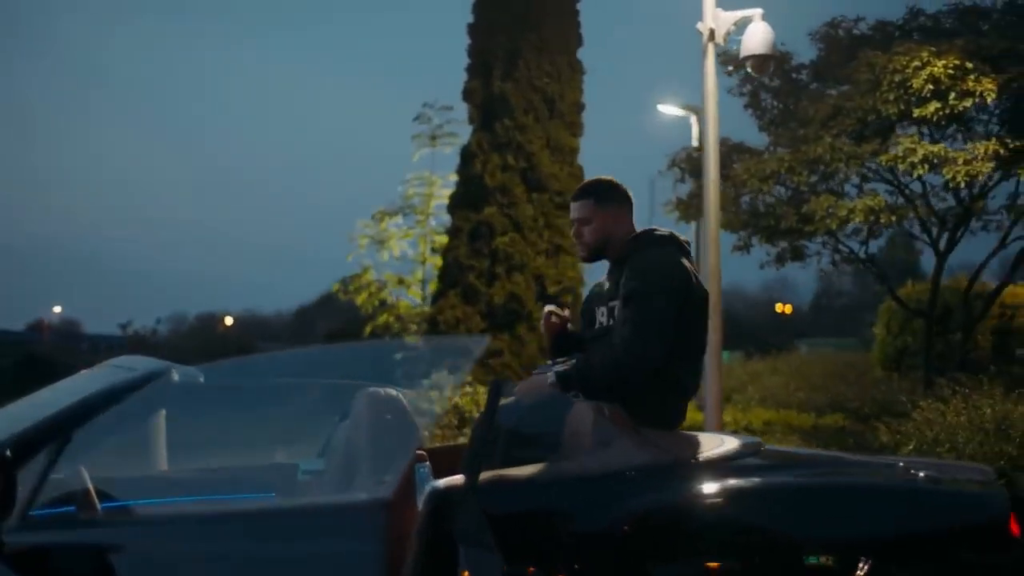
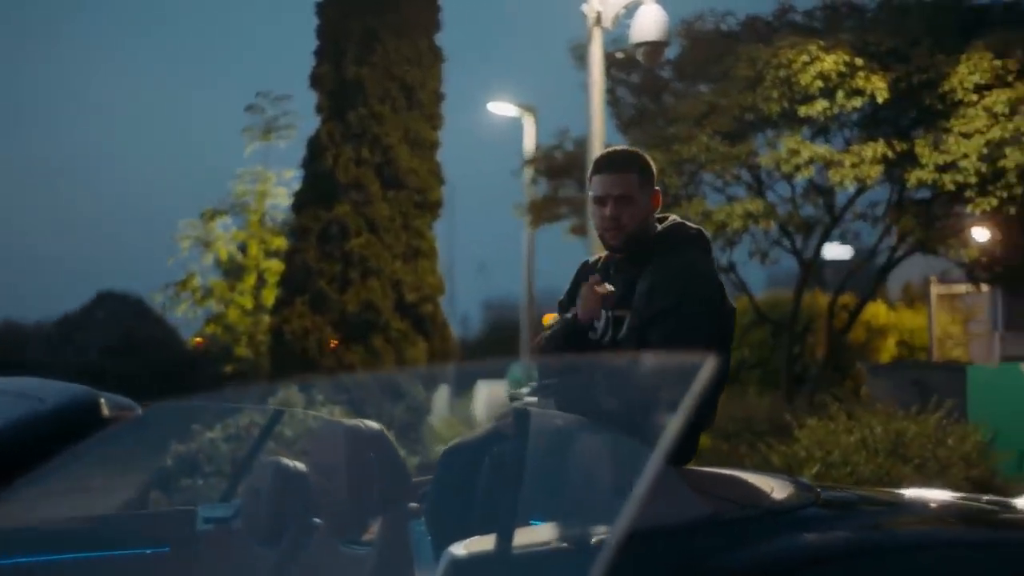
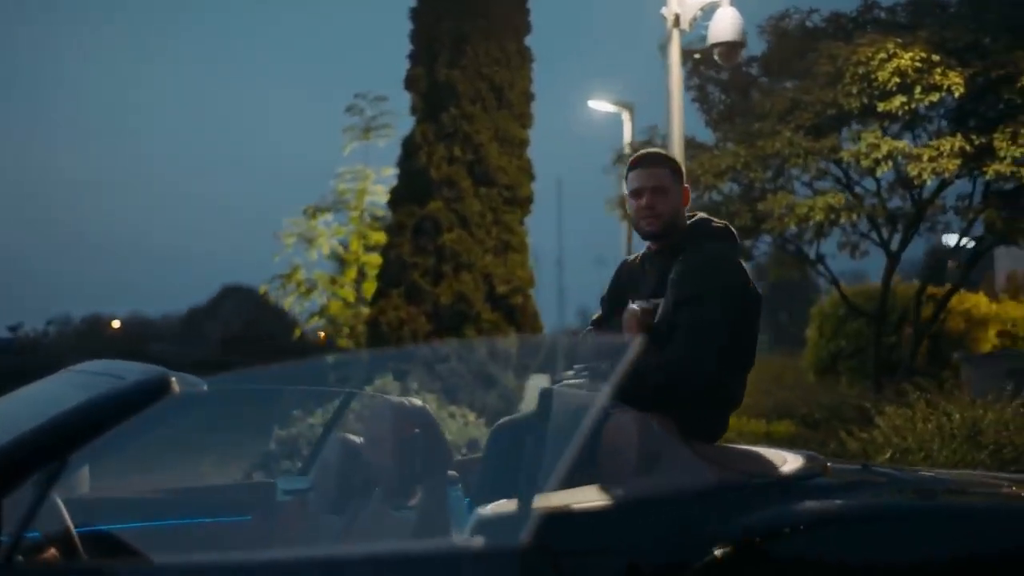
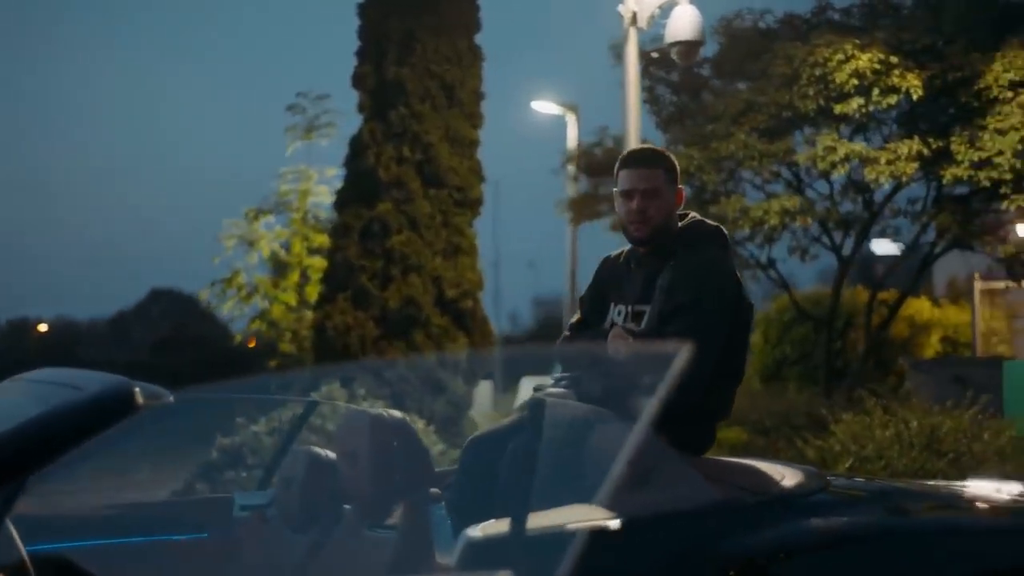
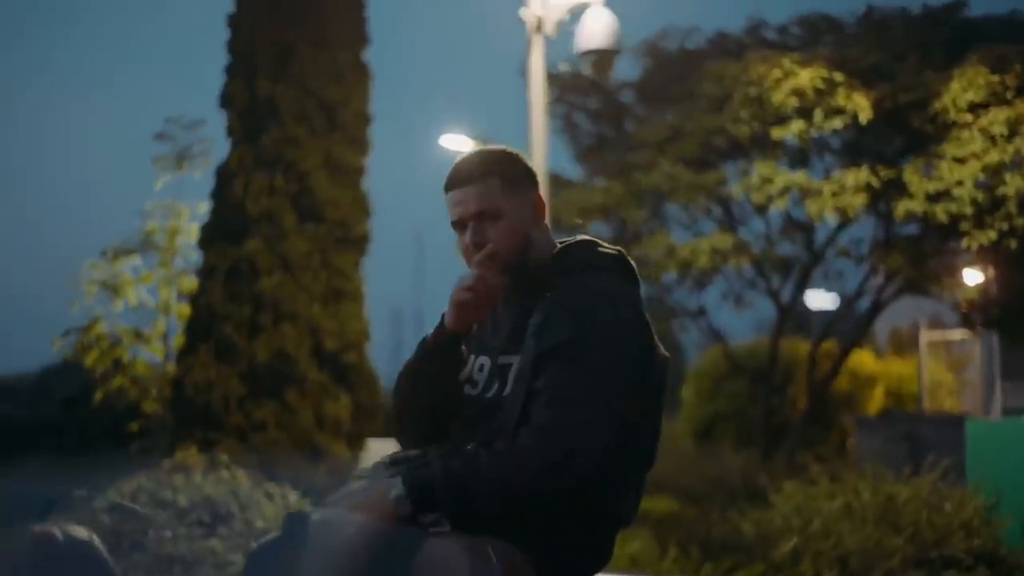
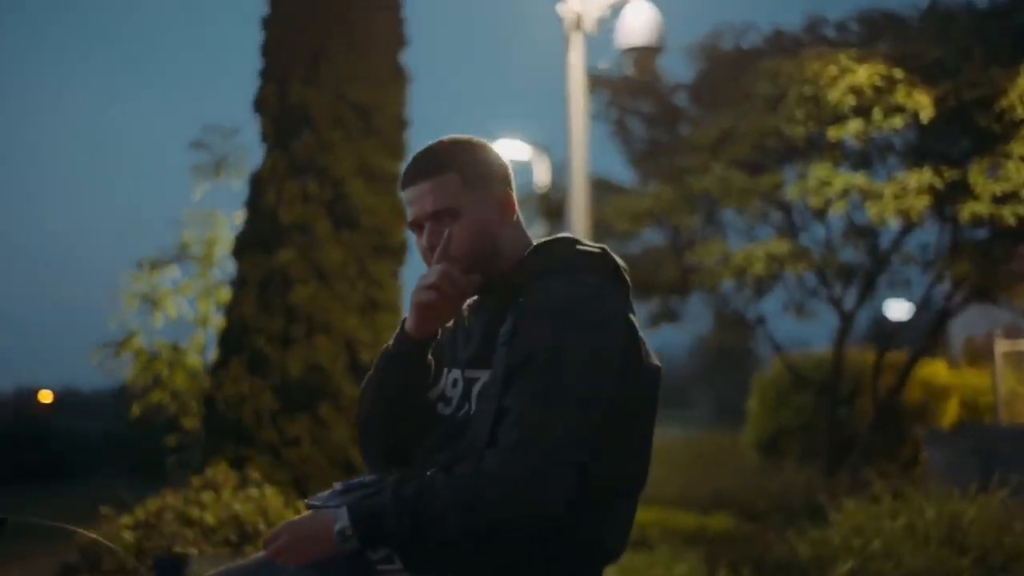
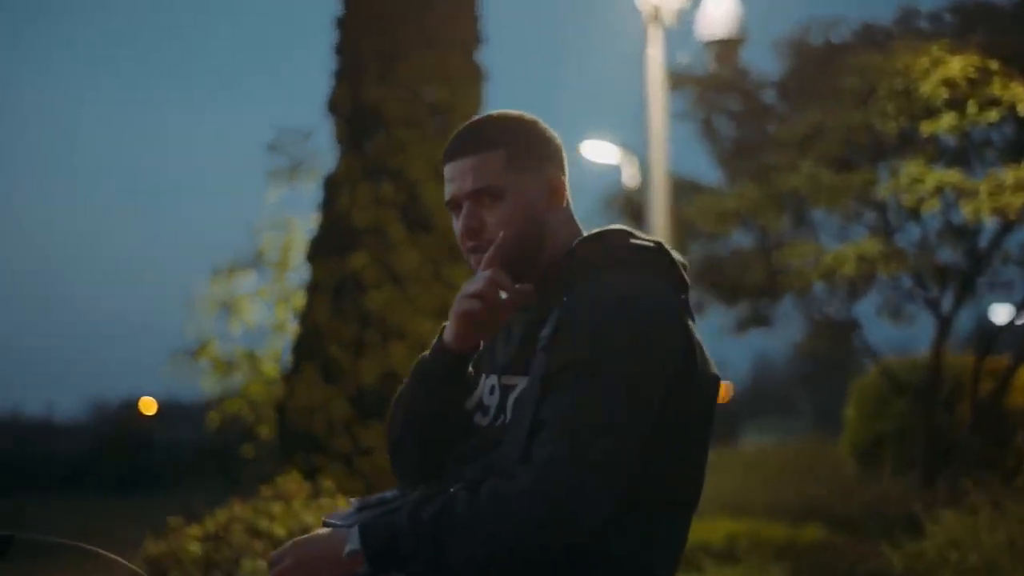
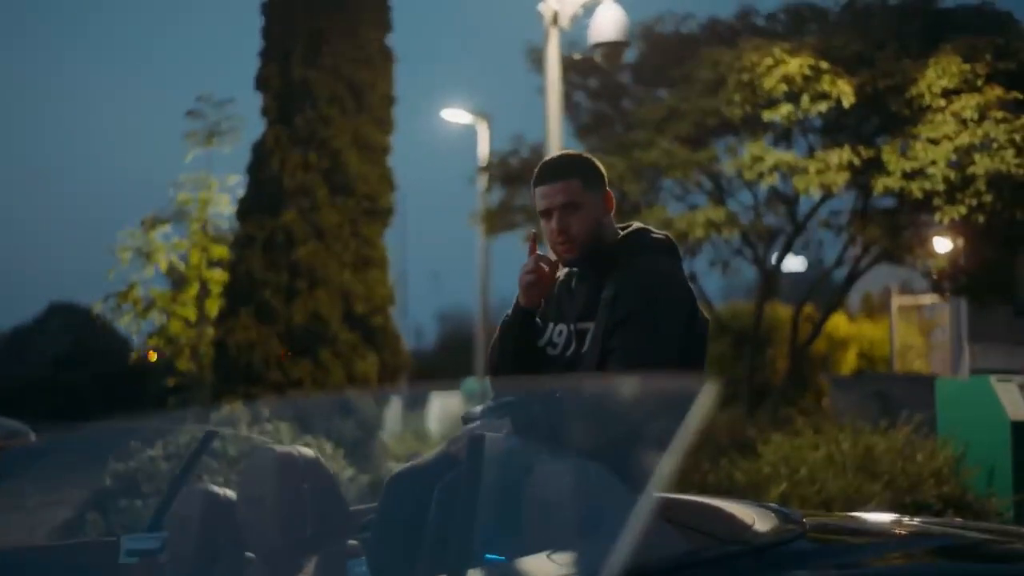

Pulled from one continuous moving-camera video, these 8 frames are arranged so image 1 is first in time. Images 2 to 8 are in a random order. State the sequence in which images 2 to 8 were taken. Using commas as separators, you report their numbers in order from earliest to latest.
3, 4, 2, 8, 5, 6, 7
